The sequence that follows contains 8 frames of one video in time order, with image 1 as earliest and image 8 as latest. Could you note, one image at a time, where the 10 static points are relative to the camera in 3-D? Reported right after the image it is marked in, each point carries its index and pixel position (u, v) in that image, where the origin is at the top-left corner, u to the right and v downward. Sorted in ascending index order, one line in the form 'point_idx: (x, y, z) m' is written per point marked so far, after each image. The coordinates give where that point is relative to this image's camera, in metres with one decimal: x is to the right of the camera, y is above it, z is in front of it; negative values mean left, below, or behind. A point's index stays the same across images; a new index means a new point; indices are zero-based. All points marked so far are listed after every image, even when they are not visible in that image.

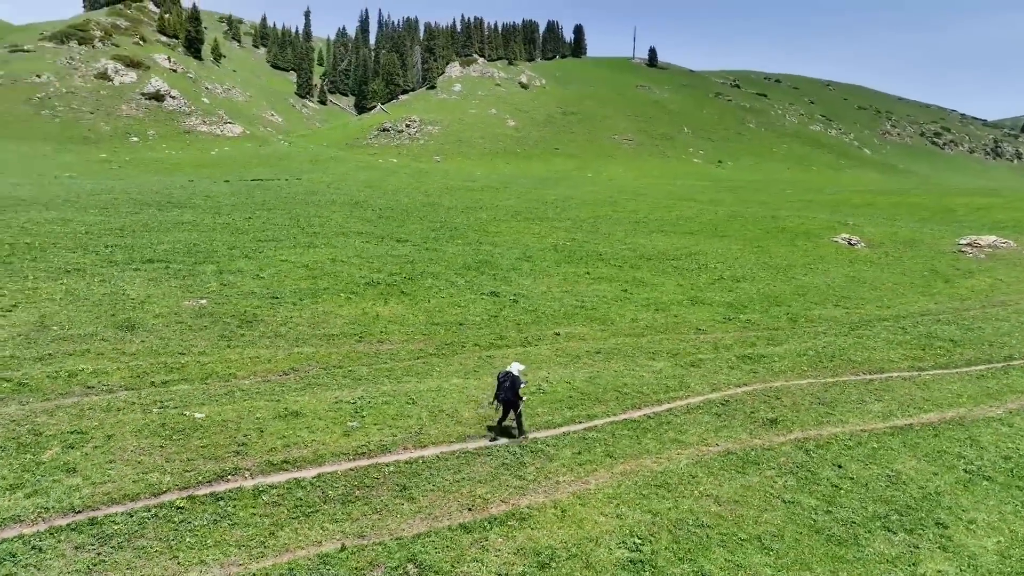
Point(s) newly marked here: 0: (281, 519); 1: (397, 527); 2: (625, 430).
0: (-4.2, -4.0, +12.5) m
1: (-2.1, -4.2, +12.6) m
2: (+2.8, -3.6, +17.7) m
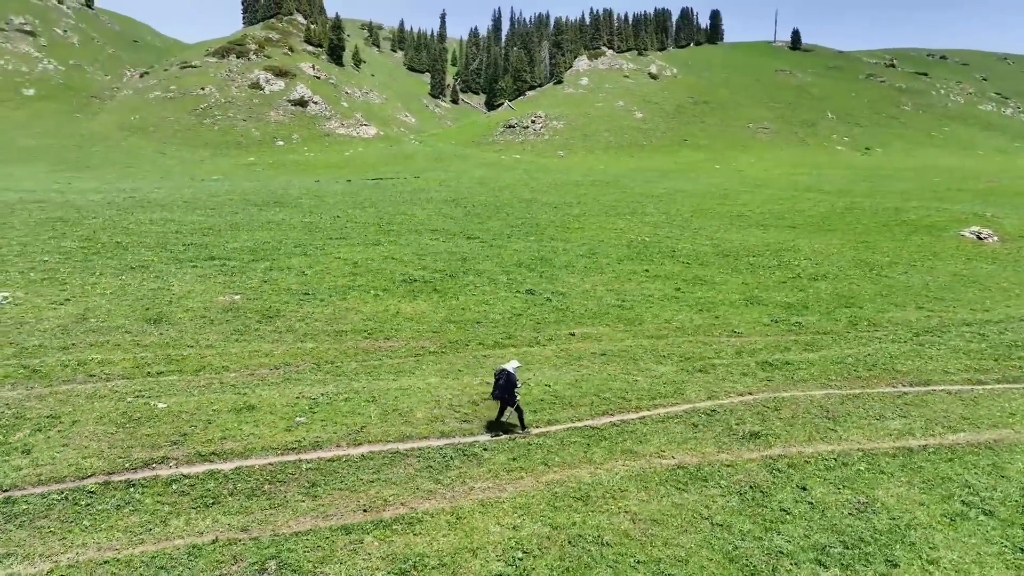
0: (-6.3, -4.0, +13.2) m
1: (-4.2, -4.3, +12.9) m
2: (+1.5, -3.6, +17.0) m
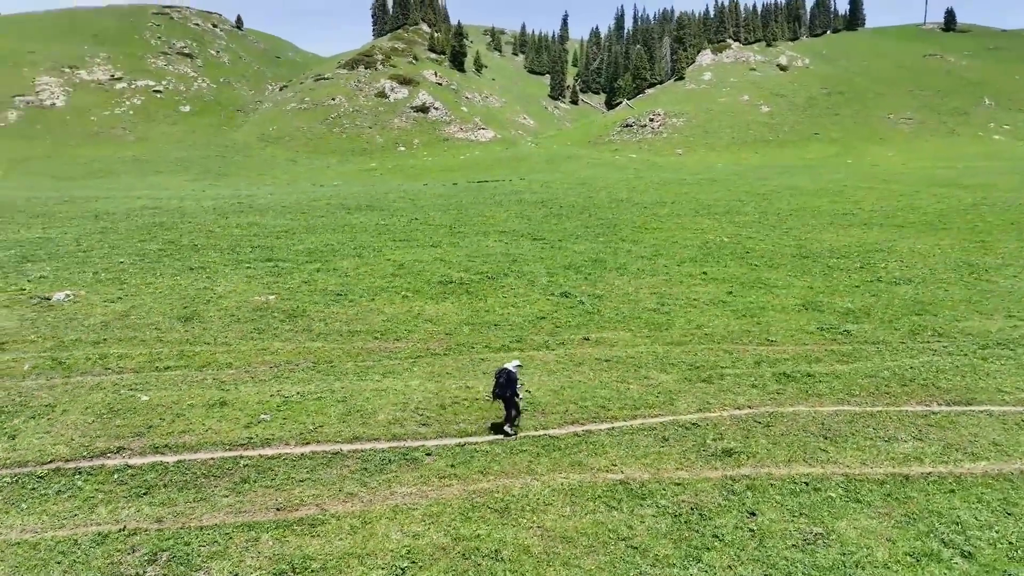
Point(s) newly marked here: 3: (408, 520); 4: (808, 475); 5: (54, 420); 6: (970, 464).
0: (-8.0, -4.1, +14.0) m
1: (-6.0, -4.3, +13.3) m
2: (+0.4, -3.7, +16.5) m
3: (-2.0, -4.4, +13.4) m
4: (+6.5, -4.1, +15.5) m
5: (-11.3, -3.2, +17.2) m
6: (+10.6, -4.1, +16.3) m
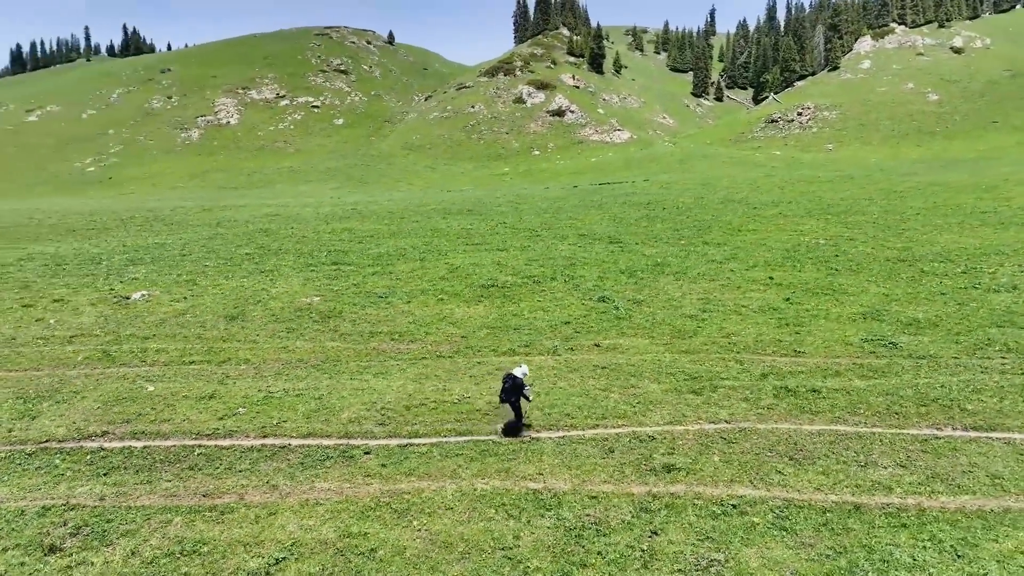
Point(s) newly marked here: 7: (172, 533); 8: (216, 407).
0: (-9.8, -4.1, +15.8) m
1: (-8.0, -4.4, +14.8) m
2: (-1.1, -3.8, +16.6) m
3: (-4.0, -4.5, +14.0) m
4: (+4.7, -4.3, +14.4) m
5: (-12.4, -3.3, +19.6) m
6: (+8.9, -4.3, +14.4) m
7: (-6.5, -4.7, +13.4) m
8: (-8.0, -3.2, +19.0) m
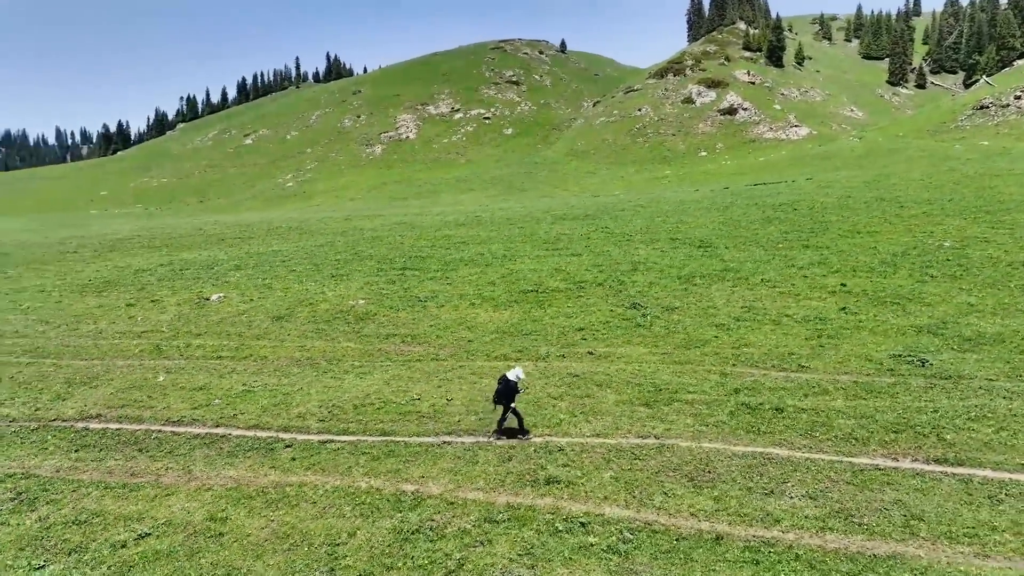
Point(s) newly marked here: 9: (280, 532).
0: (-12.0, -4.2, +18.5) m
1: (-10.5, -4.4, +17.1) m
2: (-3.3, -3.9, +17.1) m
3: (-6.8, -4.5, +15.3) m
4: (+1.7, -4.4, +13.6) m
5: (-13.5, -3.3, +22.8) m
6: (+5.8, -4.5, +12.6) m
7: (-9.4, -4.7, +15.3) m
8: (-9.5, -3.3, +21.2) m
9: (-4.5, -4.7, +13.7) m
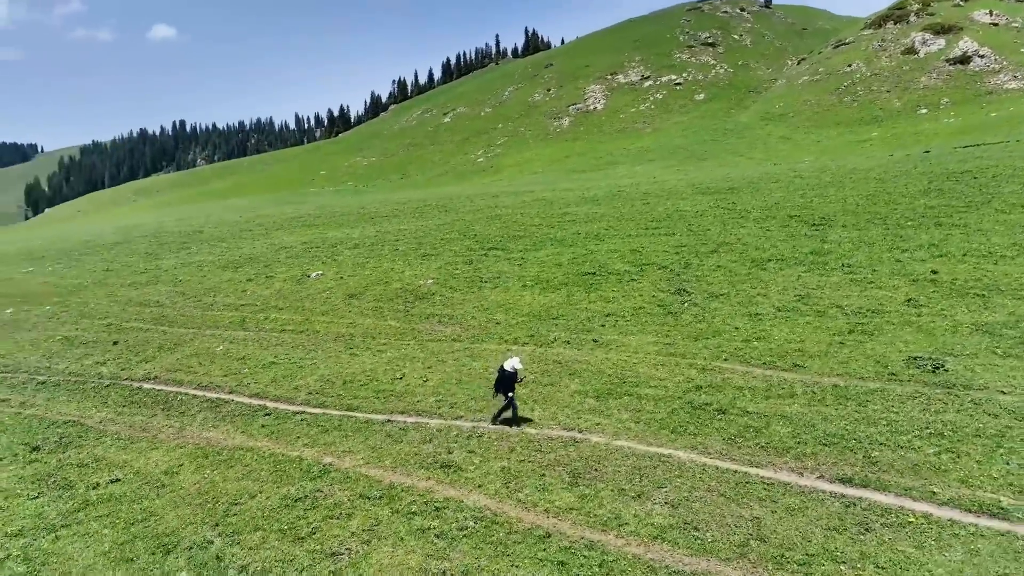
0: (-12.9, -3.7, +22.7) m
1: (-11.8, -4.0, +20.9) m
2: (-4.9, -3.7, +19.0) m
3: (-8.8, -4.3, +18.3) m
4: (-1.0, -4.3, +14.3) m
5: (-13.2, -2.6, +27.2) m
6: (+2.6, -4.5, +12.3) m
7: (-11.2, -4.4, +19.0) m
8: (-9.7, -2.8, +24.6) m
9: (-7.0, -4.6, +16.1) m
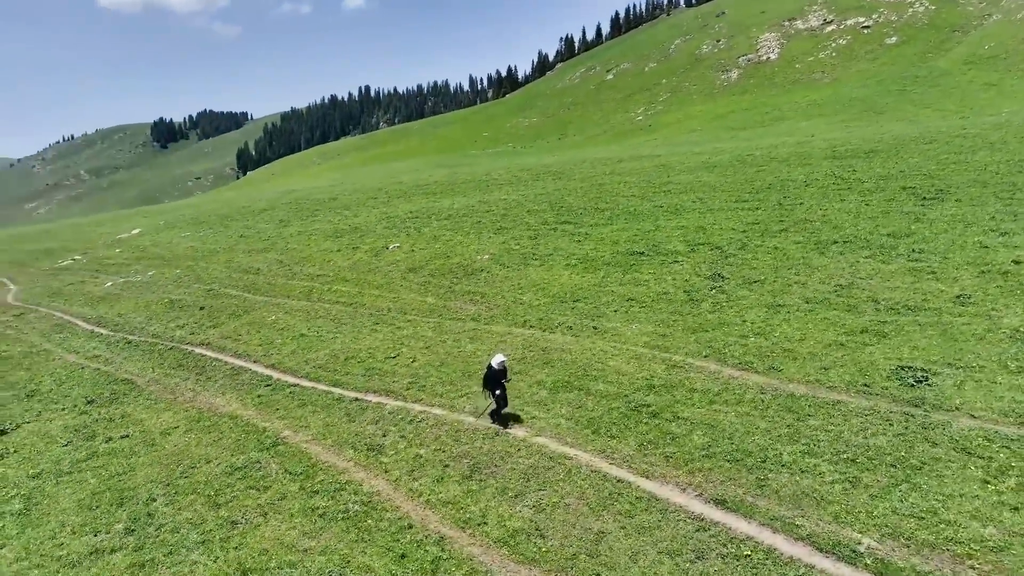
0: (-12.9, -2.8, +26.2) m
1: (-12.3, -3.3, +24.2) m
2: (-6.0, -3.2, +20.8) m
3: (-9.9, -3.8, +21.0) m
4: (-3.3, -4.3, +15.4) m
5: (-12.1, -1.5, +30.6) m
6: (-0.2, -4.7, +12.6) m
7: (-12.1, -3.8, +22.2) m
8: (-9.4, -1.9, +27.3) m
9: (-8.7, -4.2, +18.5) m
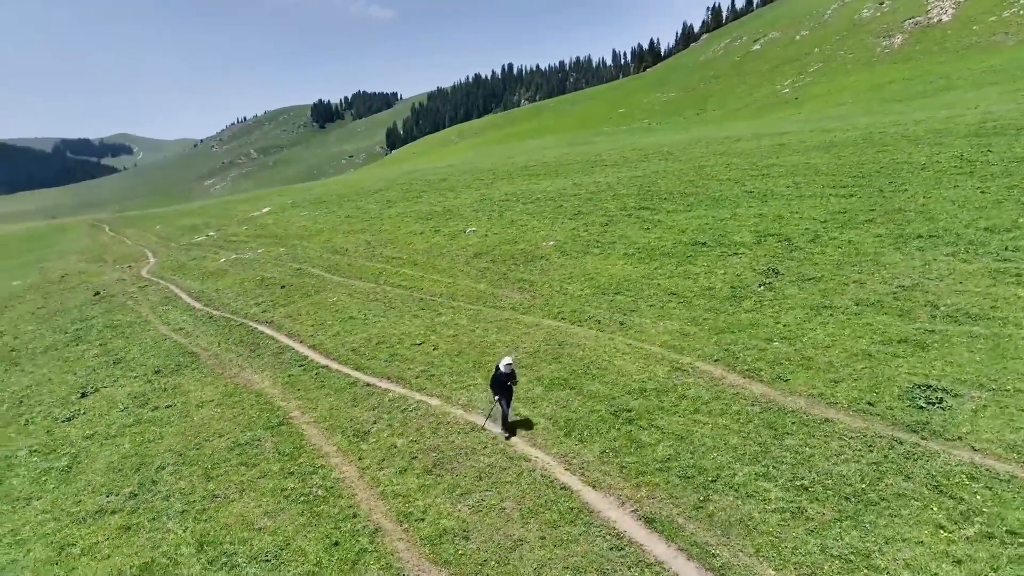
0: (-11.4, -2.1, +28.5) m
1: (-11.2, -2.6, +26.5) m
2: (-5.7, -2.9, +21.9) m
3: (-9.5, -3.3, +22.9) m
4: (-4.1, -4.2, +16.1) m
5: (-9.8, -0.7, +32.7) m
6: (-1.6, -4.7, +12.8) m
7: (-11.5, -3.2, +24.5) m
8: (-7.7, -1.3, +28.8) m
9: (-8.8, -3.9, +20.2) m
